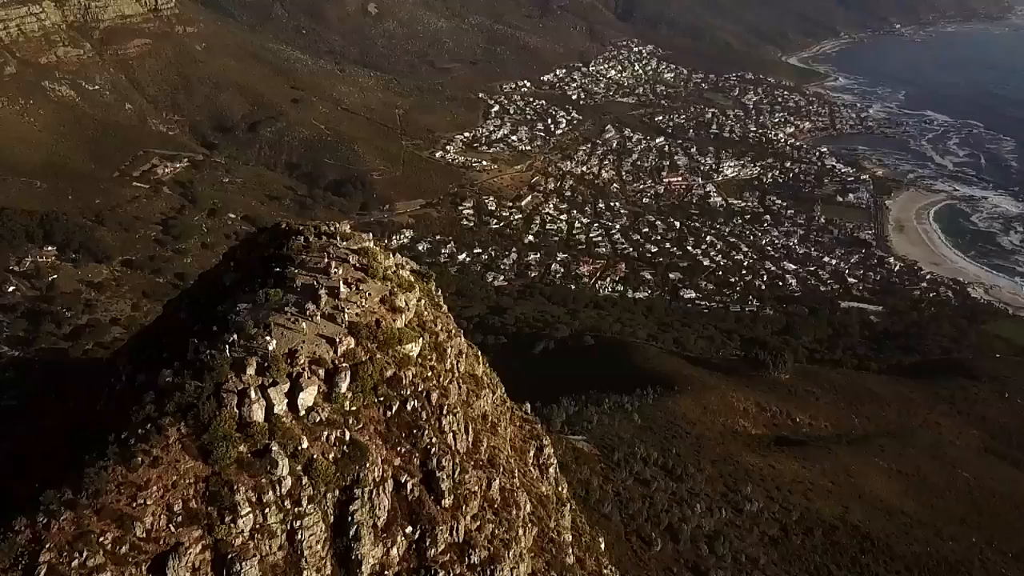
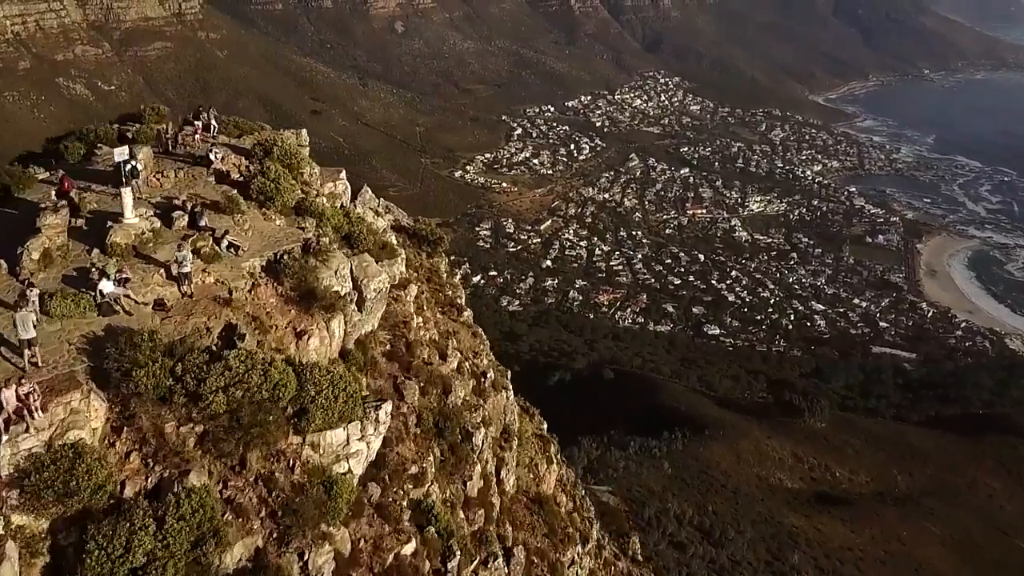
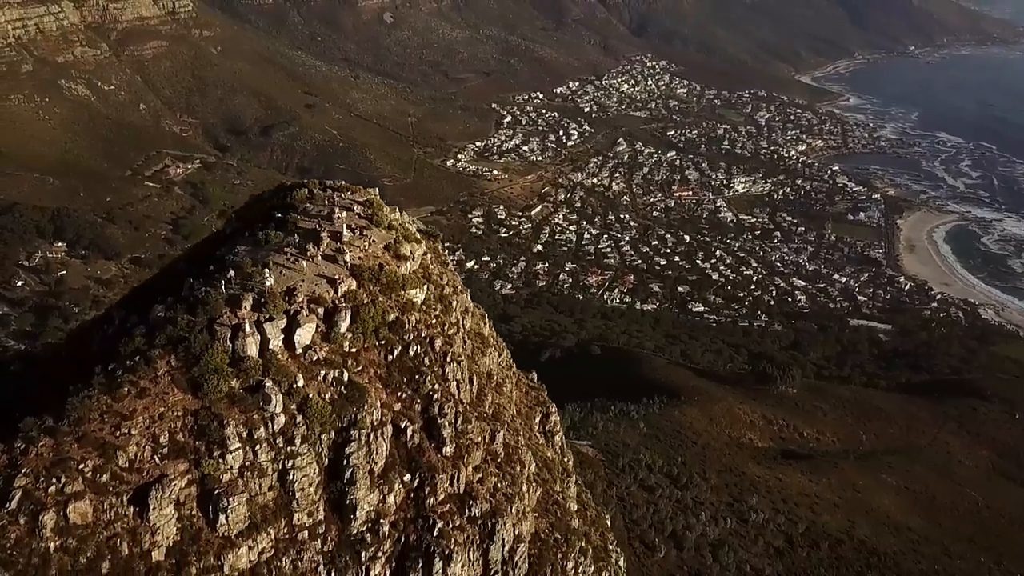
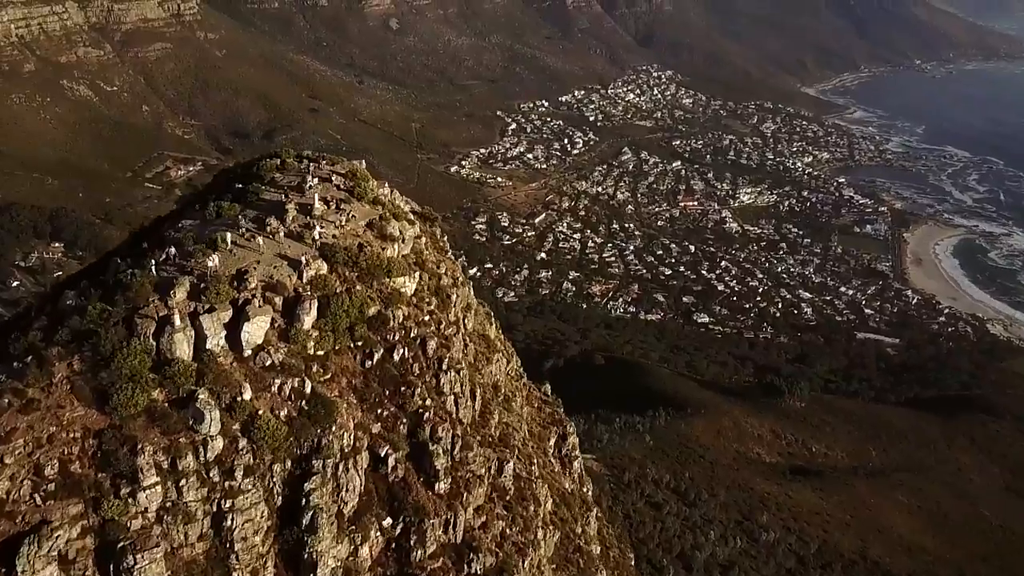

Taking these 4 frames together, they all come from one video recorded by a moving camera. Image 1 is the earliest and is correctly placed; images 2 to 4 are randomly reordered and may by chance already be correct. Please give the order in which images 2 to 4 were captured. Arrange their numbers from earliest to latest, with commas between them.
3, 4, 2
